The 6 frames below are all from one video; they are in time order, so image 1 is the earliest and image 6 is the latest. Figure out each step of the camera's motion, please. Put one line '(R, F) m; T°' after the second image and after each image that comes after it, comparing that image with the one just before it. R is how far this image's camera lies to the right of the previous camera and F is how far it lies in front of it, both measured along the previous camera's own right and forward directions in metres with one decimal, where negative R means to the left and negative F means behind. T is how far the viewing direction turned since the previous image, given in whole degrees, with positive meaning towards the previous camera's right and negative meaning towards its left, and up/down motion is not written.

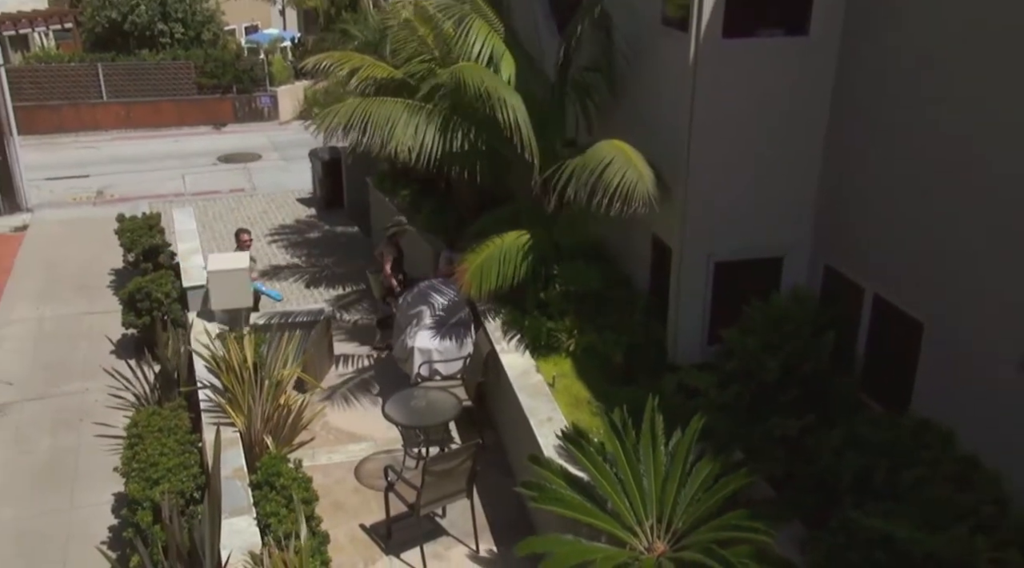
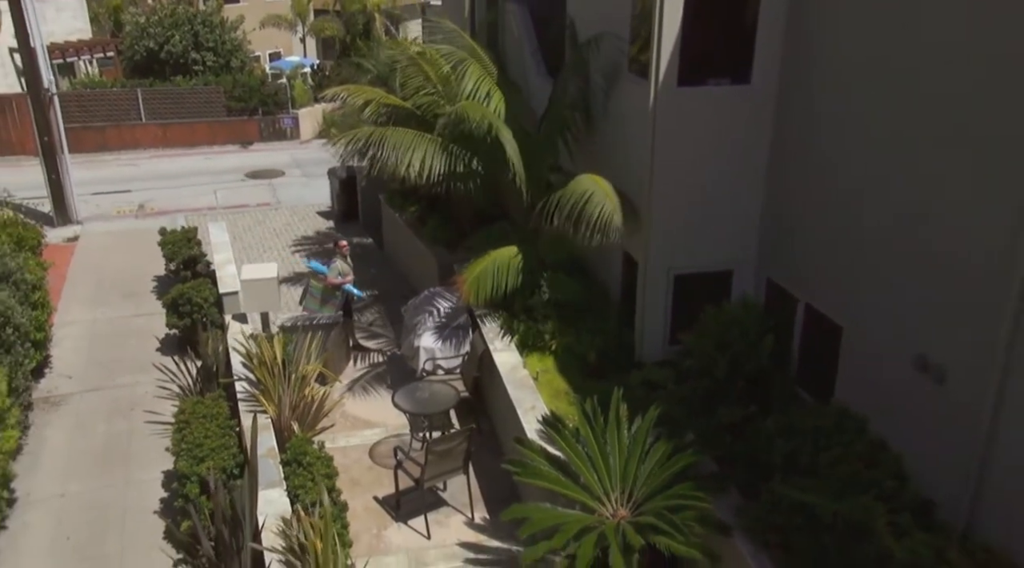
(+0.2, -1.4) m; -1°
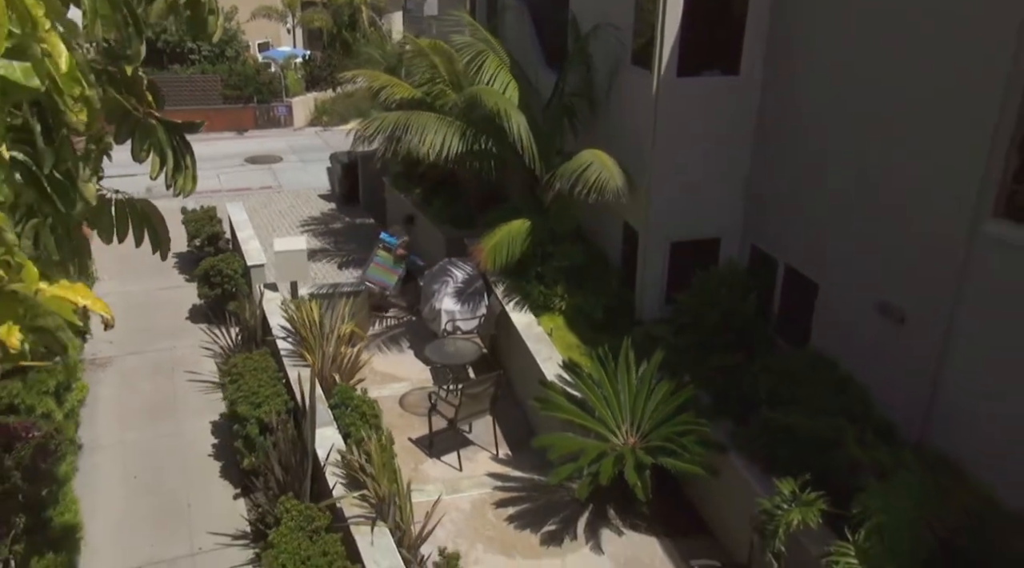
(-1.0, -1.3) m; +4°
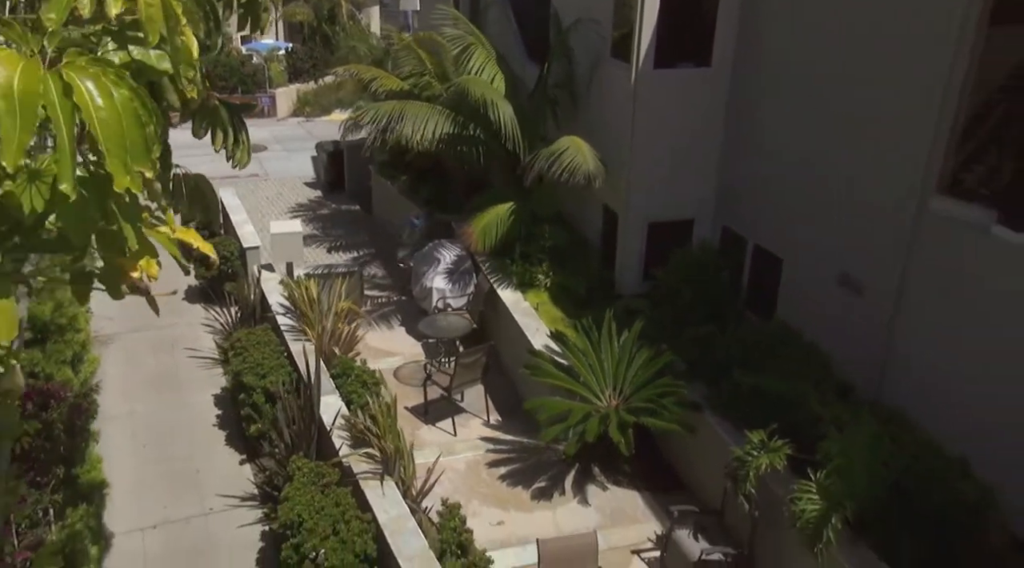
(-0.3, -0.7) m; +2°
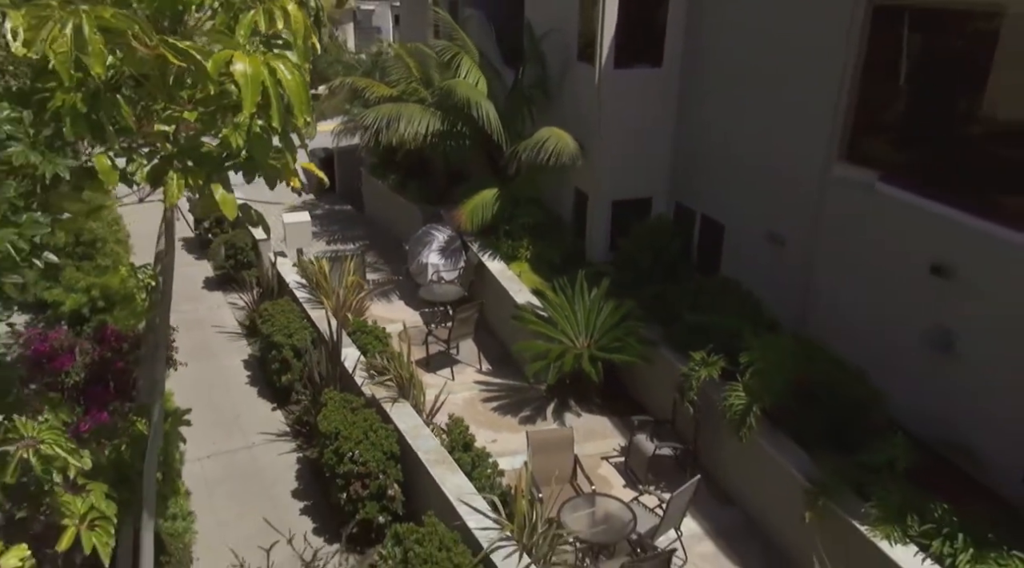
(-0.2, -2.2) m; +2°
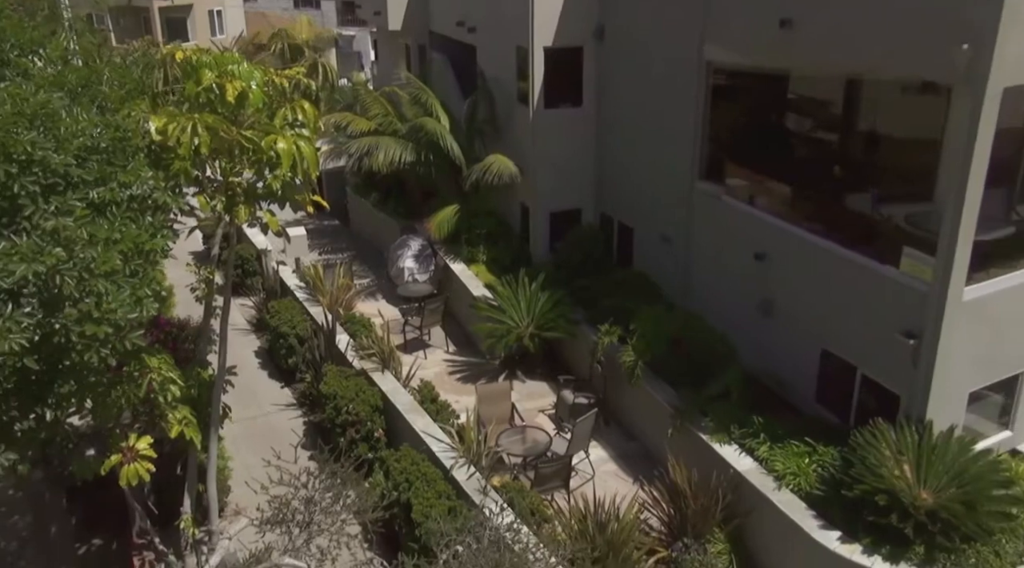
(+0.5, -3.4) m; +1°
